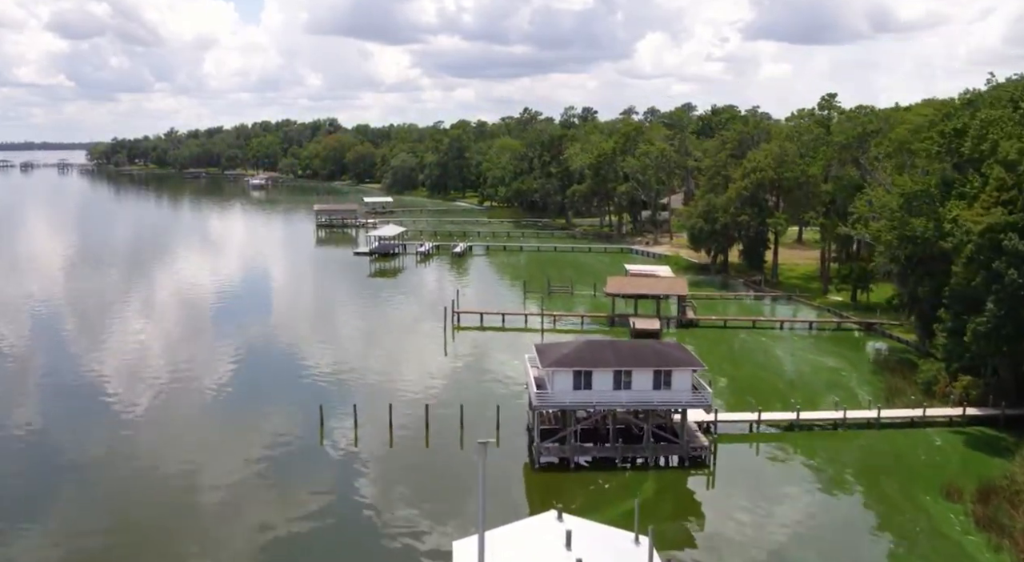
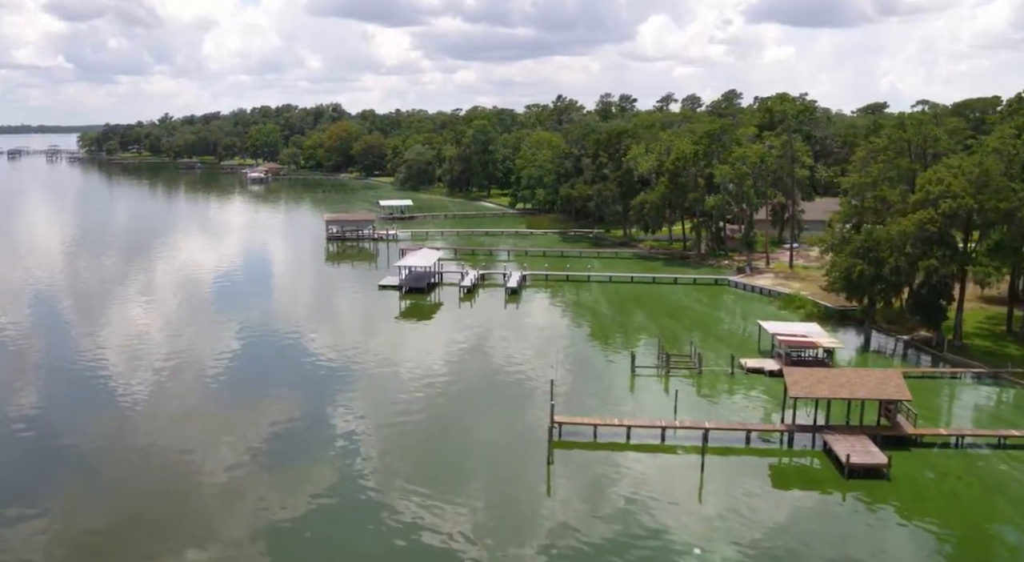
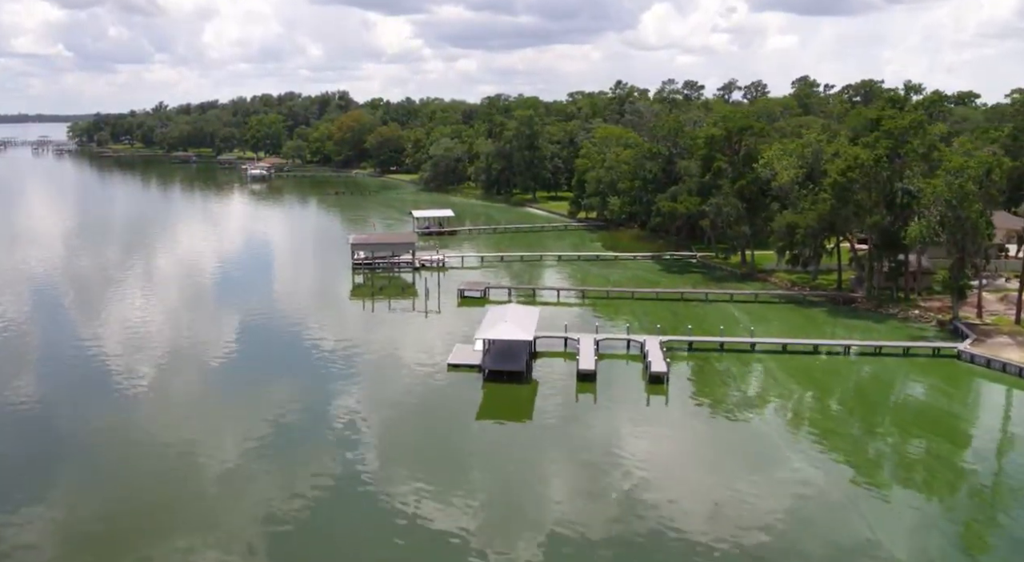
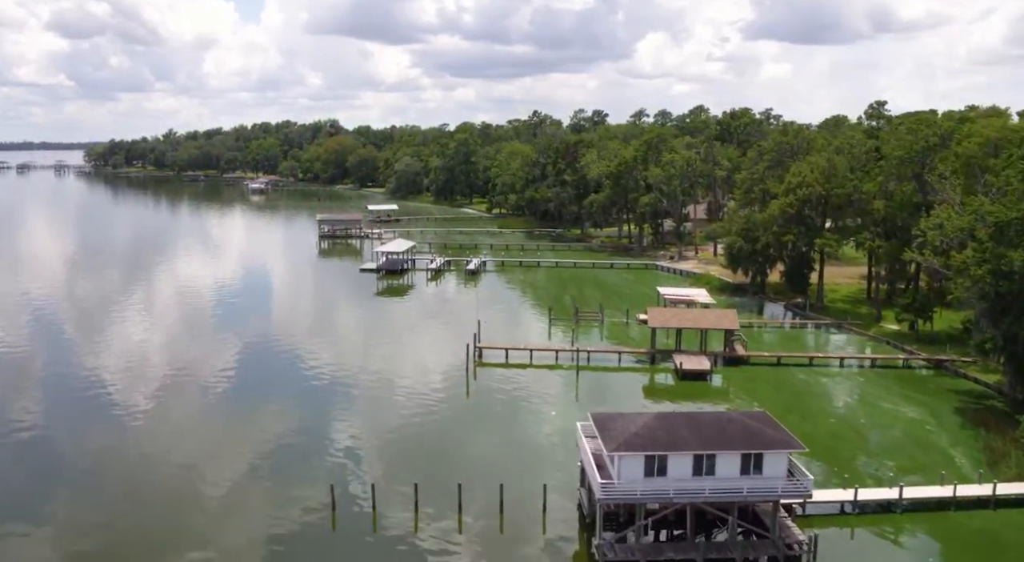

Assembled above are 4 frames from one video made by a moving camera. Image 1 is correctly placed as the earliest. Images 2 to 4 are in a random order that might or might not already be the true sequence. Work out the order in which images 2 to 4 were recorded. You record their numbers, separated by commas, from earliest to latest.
4, 2, 3
